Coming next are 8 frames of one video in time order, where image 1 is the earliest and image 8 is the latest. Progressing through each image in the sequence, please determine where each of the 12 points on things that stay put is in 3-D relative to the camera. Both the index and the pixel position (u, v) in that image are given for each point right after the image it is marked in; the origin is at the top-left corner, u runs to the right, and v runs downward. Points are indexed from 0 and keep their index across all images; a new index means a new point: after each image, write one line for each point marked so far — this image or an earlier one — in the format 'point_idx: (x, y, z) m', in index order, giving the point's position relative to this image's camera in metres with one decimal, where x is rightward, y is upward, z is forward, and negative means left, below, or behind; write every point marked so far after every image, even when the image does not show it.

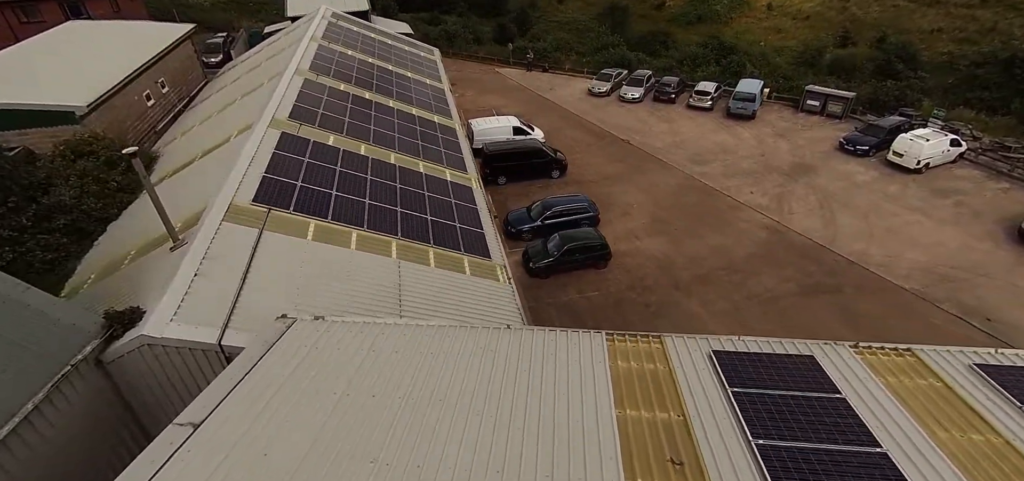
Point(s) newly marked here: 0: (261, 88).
0: (-9.5, +5.7, +17.9) m
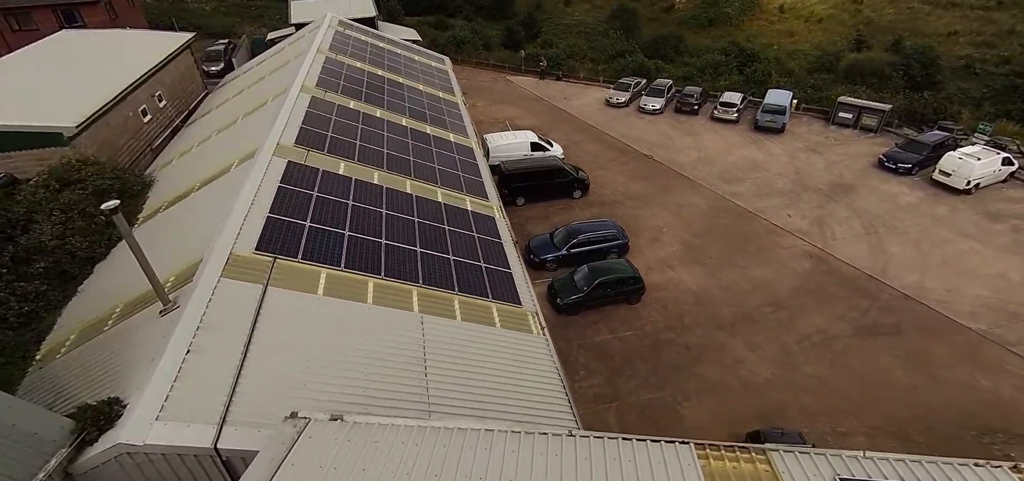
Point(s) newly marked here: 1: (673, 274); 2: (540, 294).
0: (-8.6, +4.7, +16.6) m
1: (+5.7, -1.2, +16.7) m
2: (+0.9, -1.9, +16.1) m
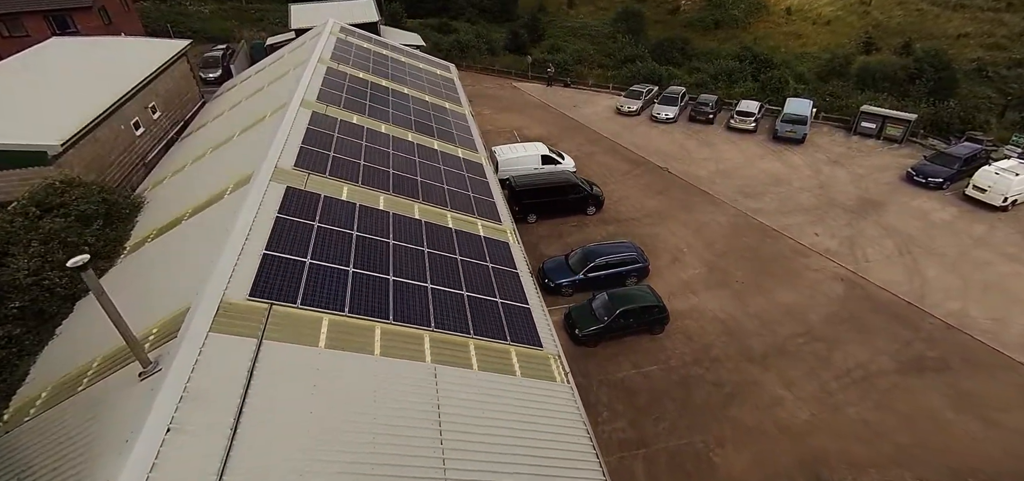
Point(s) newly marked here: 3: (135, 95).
0: (-8.2, +3.9, +15.6) m
1: (+6.1, -1.9, +15.7) m
2: (+1.4, -2.6, +15.1) m
3: (-15.7, +6.1, +19.8) m
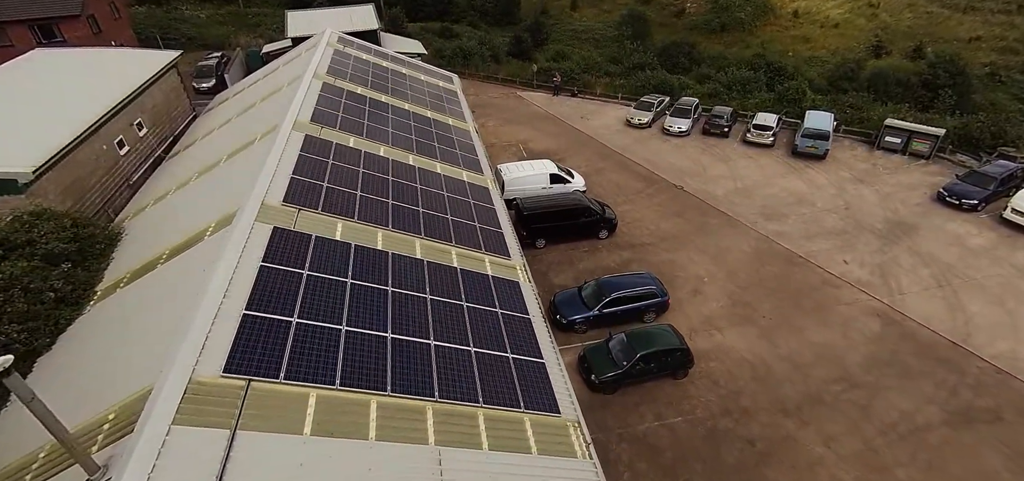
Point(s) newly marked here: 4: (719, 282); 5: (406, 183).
0: (-7.9, +2.9, +14.4) m
1: (+6.4, -3.0, +14.5) m
2: (+1.7, -3.7, +13.9) m
3: (-15.4, +5.0, +18.6) m
4: (+7.2, -1.5, +16.5) m
5: (-3.2, +1.7, +14.3) m
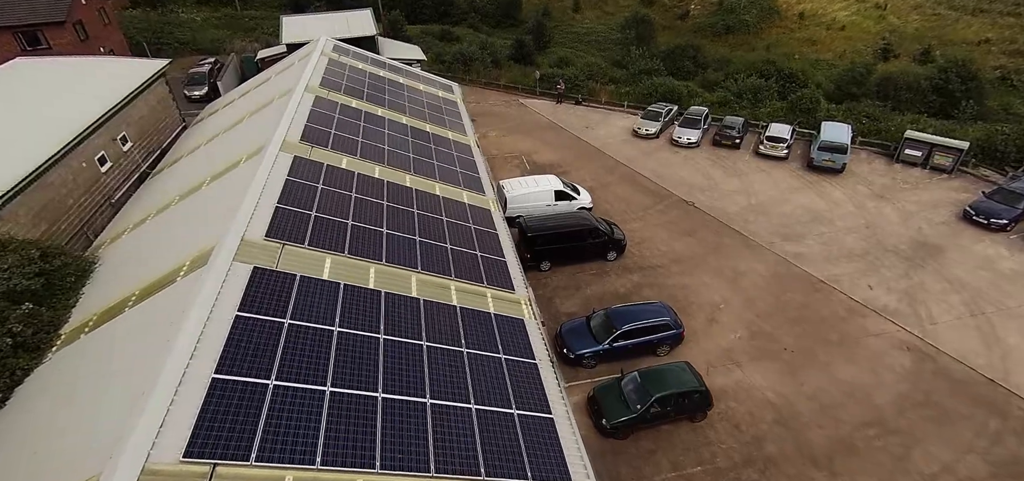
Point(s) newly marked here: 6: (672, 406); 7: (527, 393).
0: (-7.8, +2.0, +13.4) m
1: (+6.5, -3.8, +13.4) m
2: (+1.8, -4.5, +12.9) m
3: (-15.3, +4.2, +17.6) m
4: (+7.3, -2.3, +15.5) m
5: (-3.1, +0.9, +13.3) m
6: (+4.0, -4.1, +11.9) m
7: (+0.3, -3.0, +9.6) m
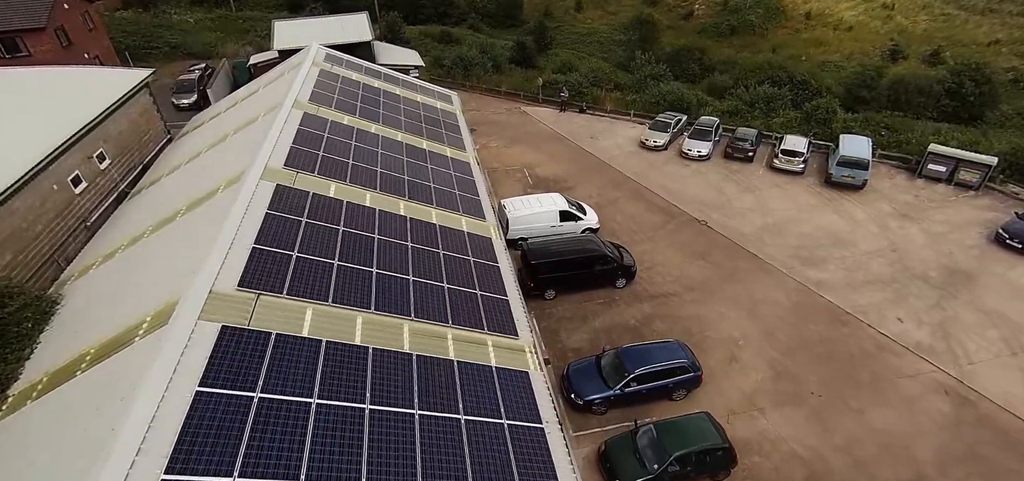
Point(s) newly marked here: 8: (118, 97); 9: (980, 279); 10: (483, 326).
0: (-7.7, +1.1, +12.3) m
1: (+6.6, -4.7, +12.3) m
2: (+1.8, -5.4, +11.8) m
3: (-15.2, +3.3, +16.5) m
4: (+7.4, -3.2, +14.4) m
5: (-3.0, 0.0, +12.1) m
6: (+4.1, -5.1, +10.8) m
7: (+0.4, -4.0, +8.4) m
8: (-15.9, +5.8, +19.1) m
9: (+16.1, -1.3, +16.3) m
10: (-0.7, -1.9, +10.9) m
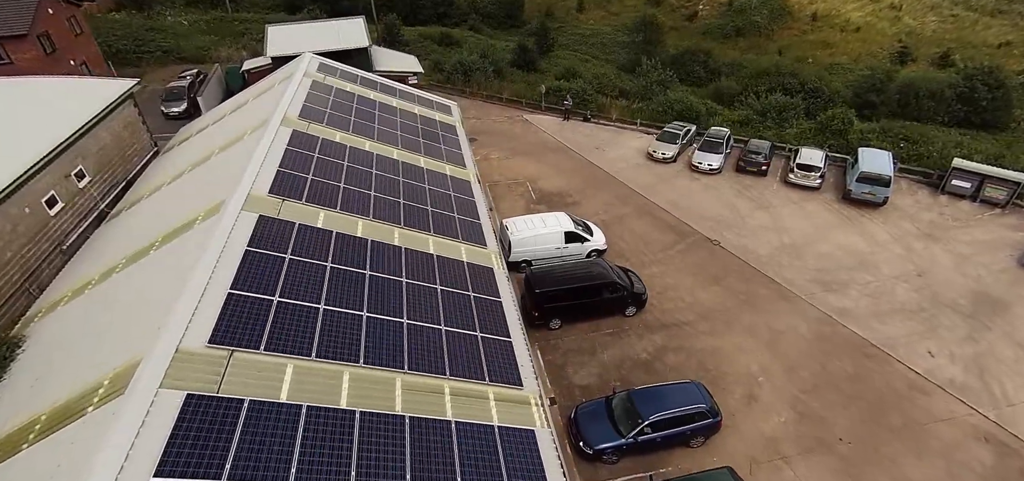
0: (-7.6, +0.3, +11.3) m
1: (+6.7, -5.6, +11.3) m
2: (+1.9, -6.3, +10.8) m
3: (-15.1, +2.5, +15.5) m
4: (+7.5, -4.1, +13.4) m
5: (-2.9, -0.9, +11.1) m
6: (+4.2, -5.9, +9.8) m
7: (+0.5, -4.9, +7.4) m
8: (-15.8, +5.0, +18.1) m
9: (+16.2, -2.2, +15.3) m
10: (-0.6, -2.8, +9.9) m
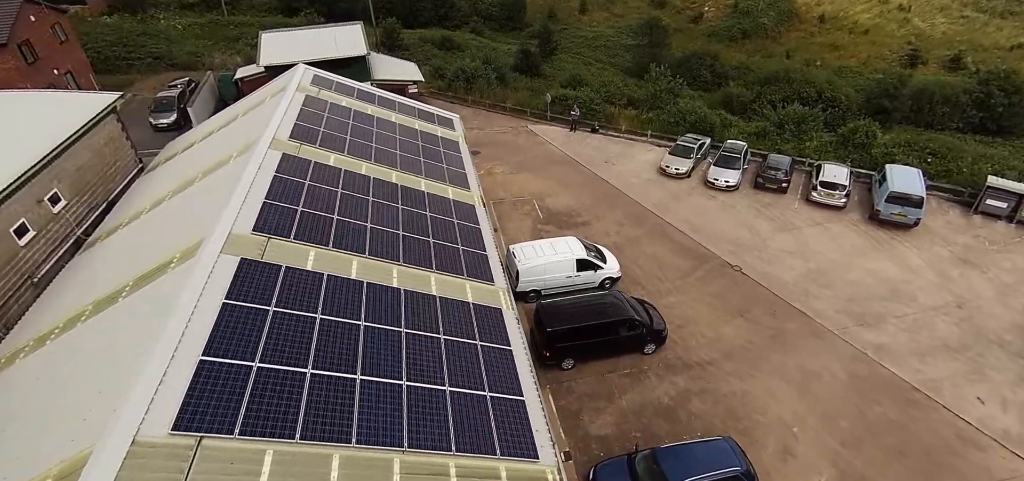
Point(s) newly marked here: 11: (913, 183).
0: (-7.4, -0.7, +10.0) m
1: (+7.0, -6.5, +10.1) m
2: (+2.2, -7.2, +9.6) m
3: (-14.8, +1.6, +14.3) m
4: (+7.8, -5.0, +12.1) m
5: (-2.7, -1.8, +9.9) m
6: (+4.4, -6.9, +8.5) m
7: (+0.7, -5.8, +6.2) m
8: (-15.6, +4.0, +16.9) m
9: (+16.5, -3.1, +14.1) m
10: (-0.3, -3.8, +8.7) m
11: (+16.0, +2.3, +18.9) m
